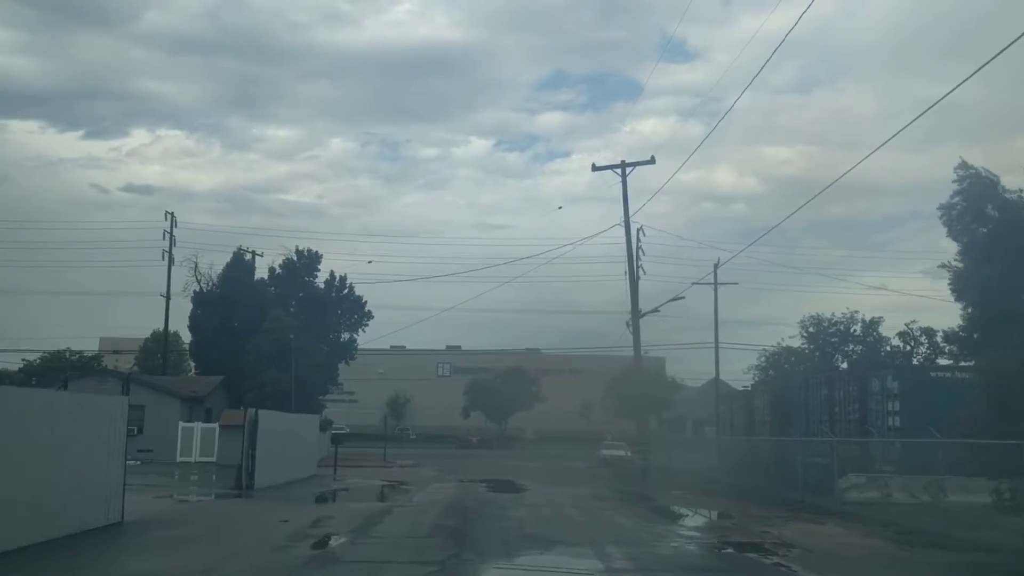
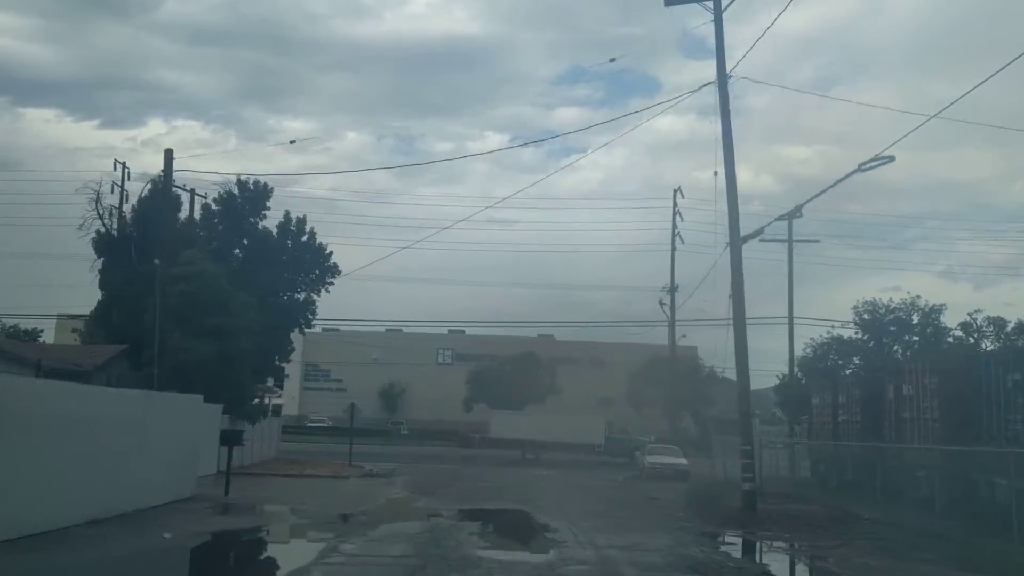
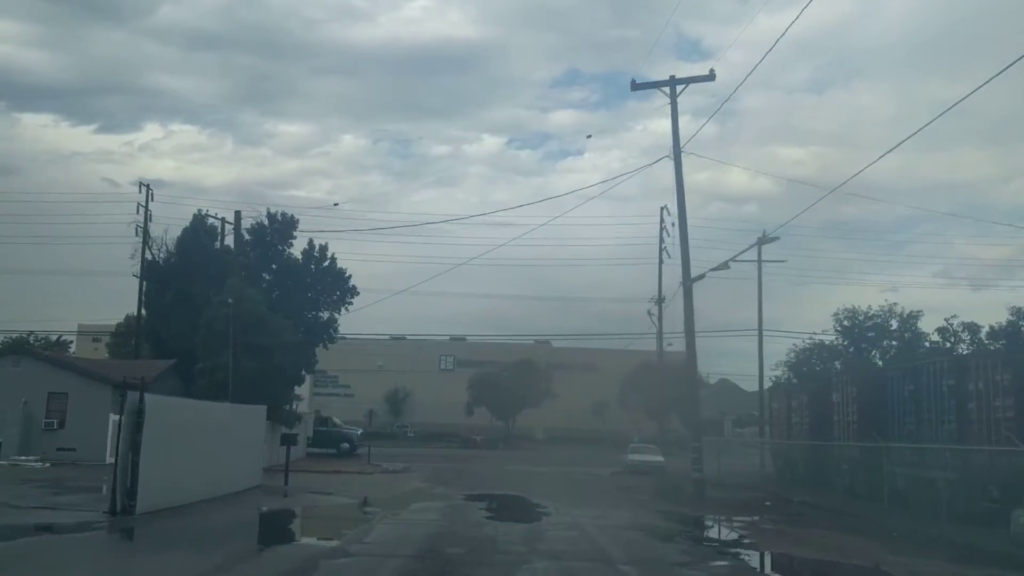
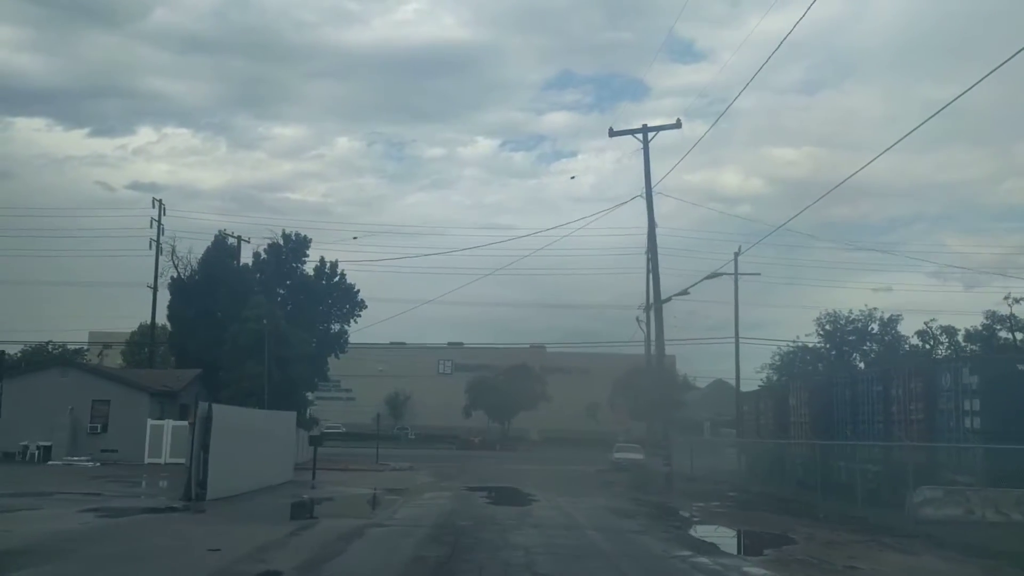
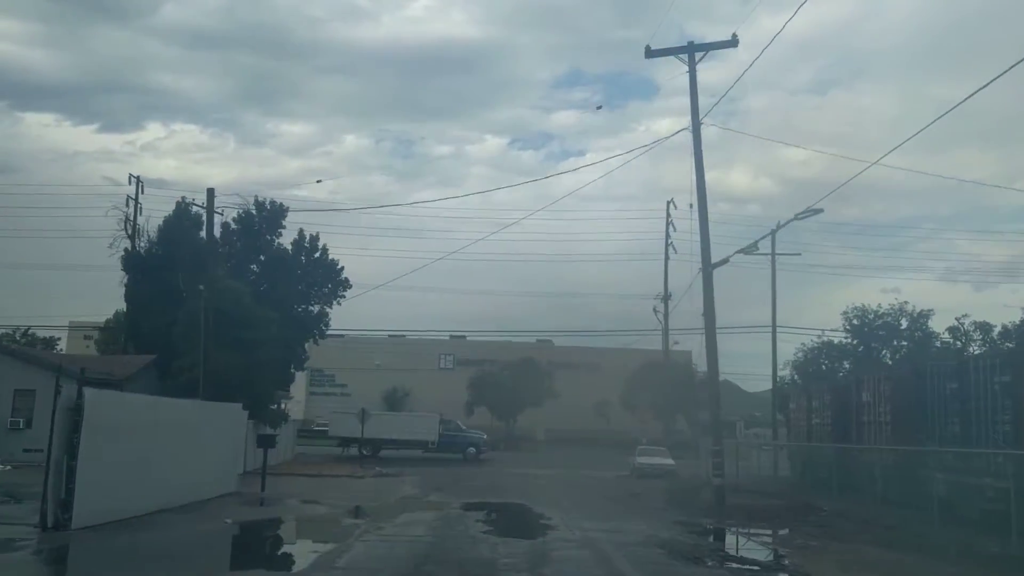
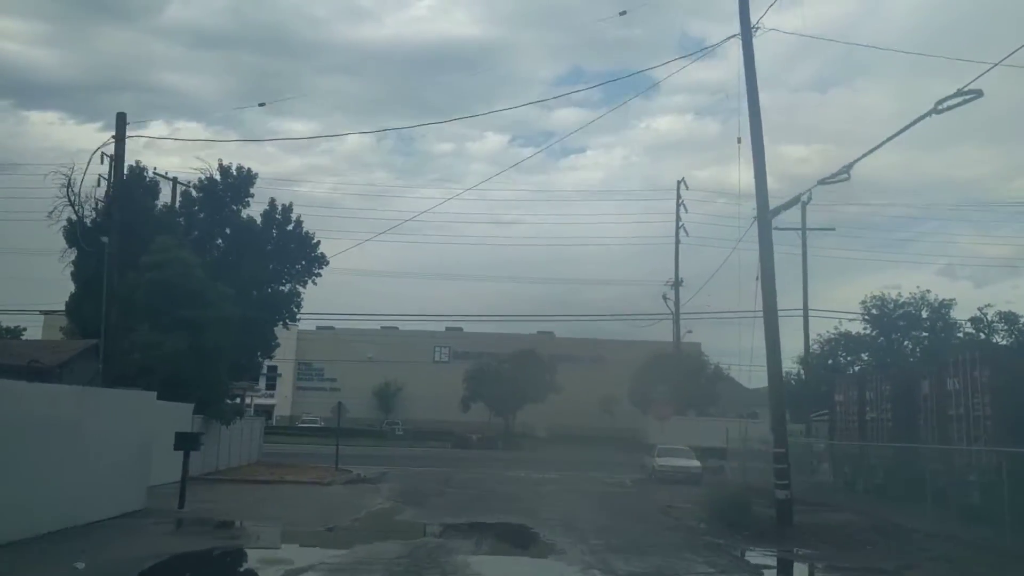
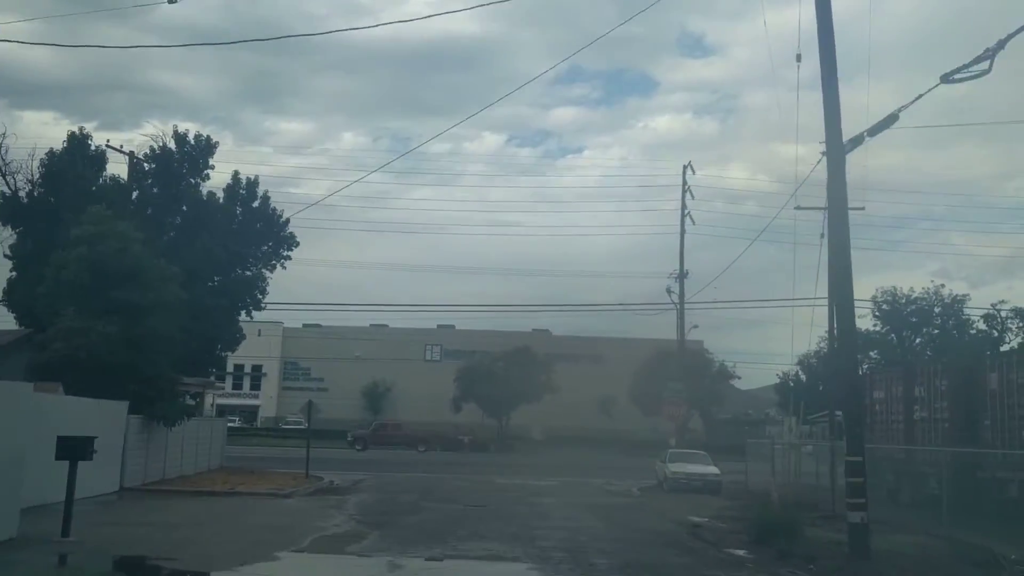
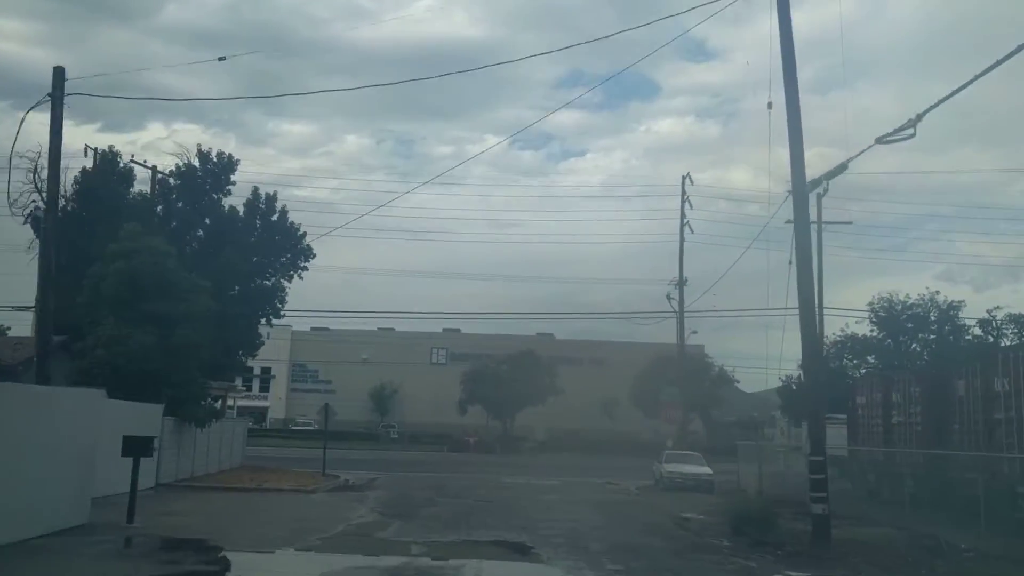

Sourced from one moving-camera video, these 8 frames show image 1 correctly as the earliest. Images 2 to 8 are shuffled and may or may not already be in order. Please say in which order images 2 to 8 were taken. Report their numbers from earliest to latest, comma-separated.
4, 3, 5, 2, 6, 8, 7
